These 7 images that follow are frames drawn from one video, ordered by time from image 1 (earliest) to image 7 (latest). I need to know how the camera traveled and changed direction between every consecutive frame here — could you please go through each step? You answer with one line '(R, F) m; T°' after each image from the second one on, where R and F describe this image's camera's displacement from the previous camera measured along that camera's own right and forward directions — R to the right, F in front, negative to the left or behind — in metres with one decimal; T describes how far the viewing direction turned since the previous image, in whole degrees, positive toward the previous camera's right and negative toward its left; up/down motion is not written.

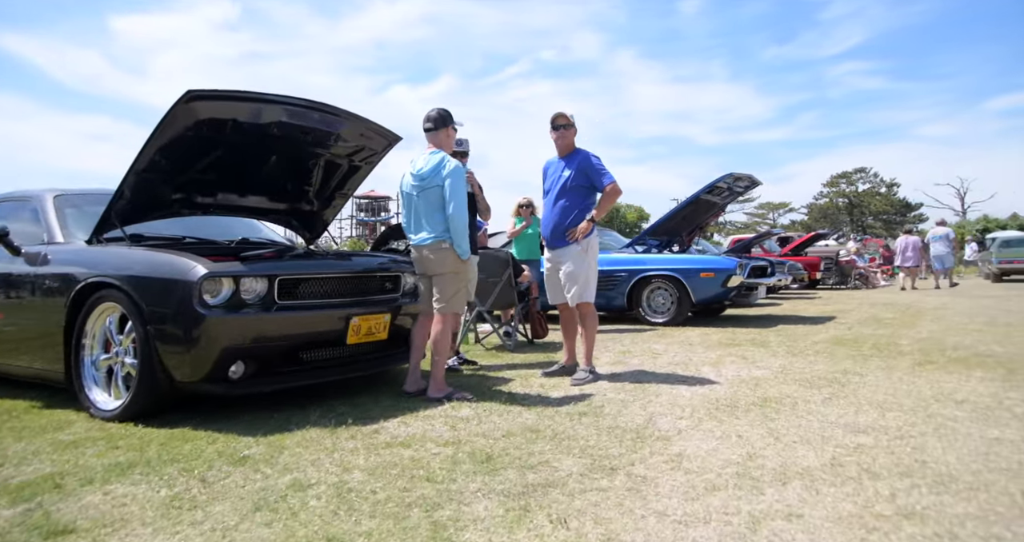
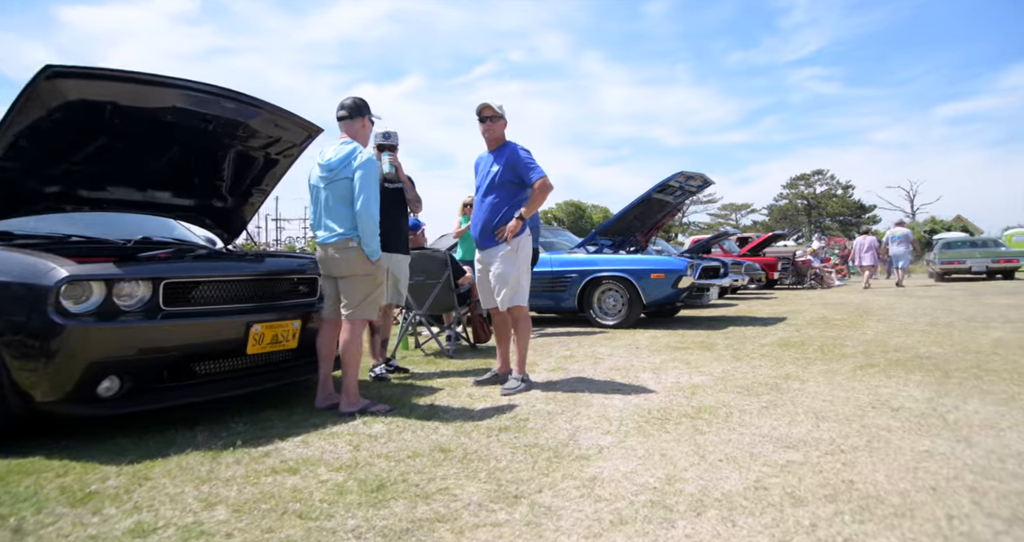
(+0.3, +0.2) m; +3°
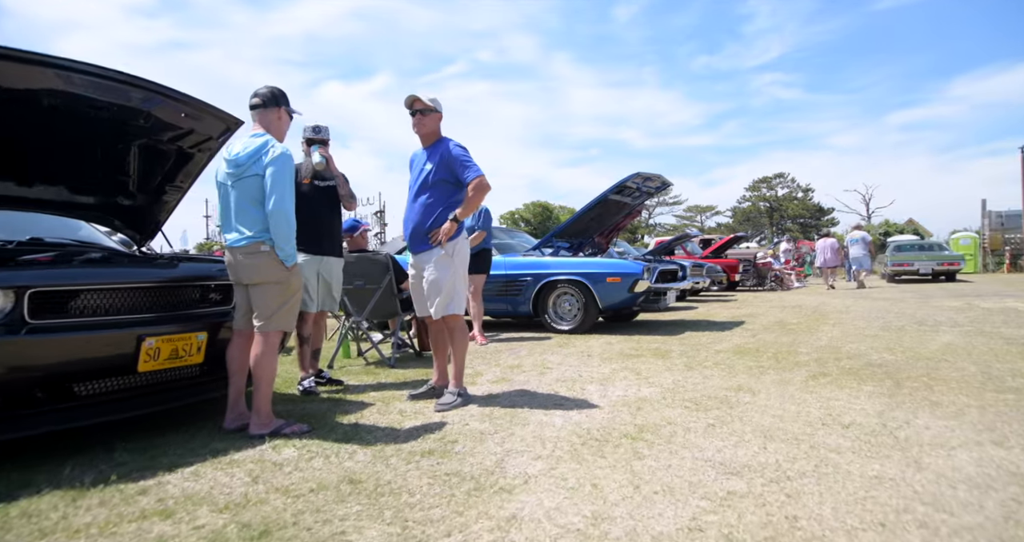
(+0.2, +0.3) m; +3°
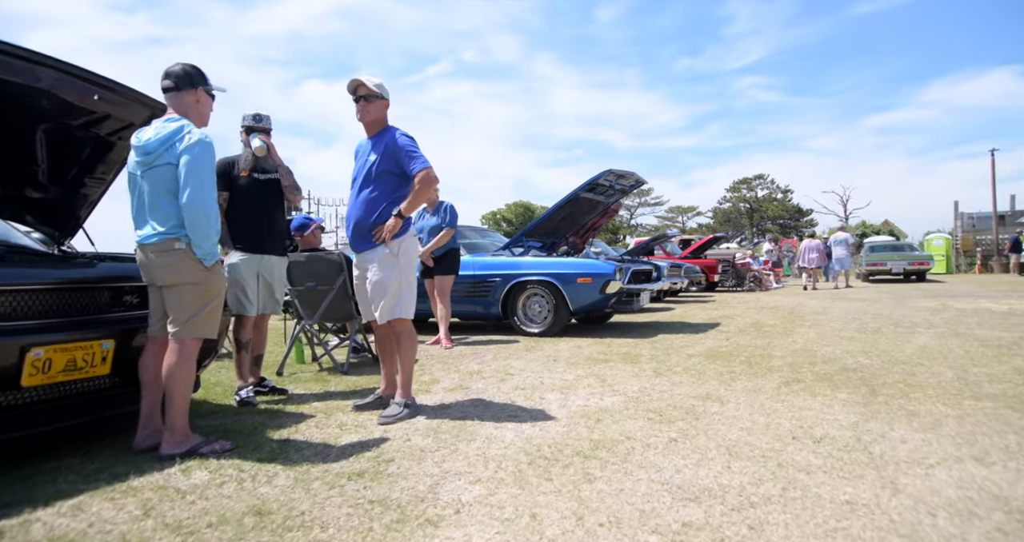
(+0.2, +0.3) m; +2°
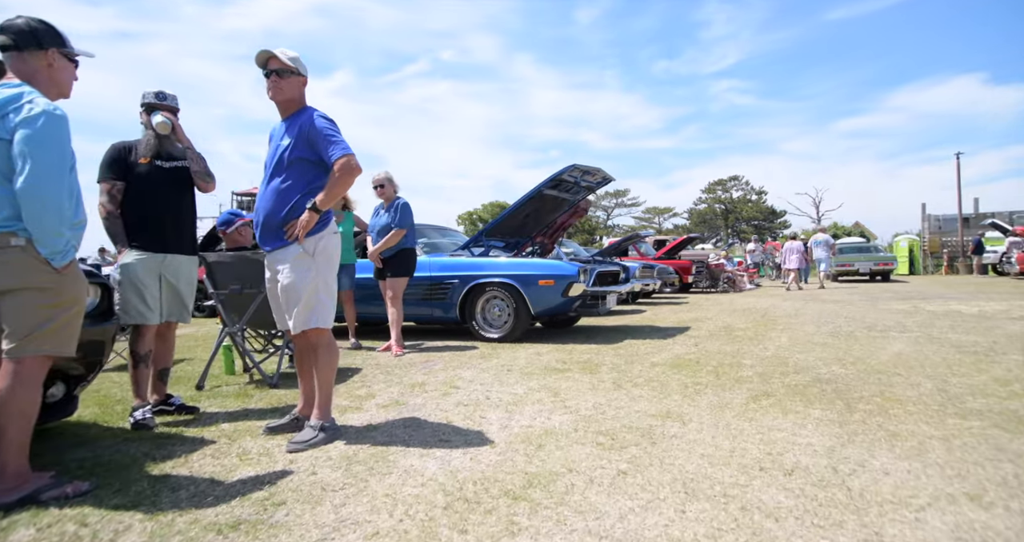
(+0.2, +0.4) m; +2°
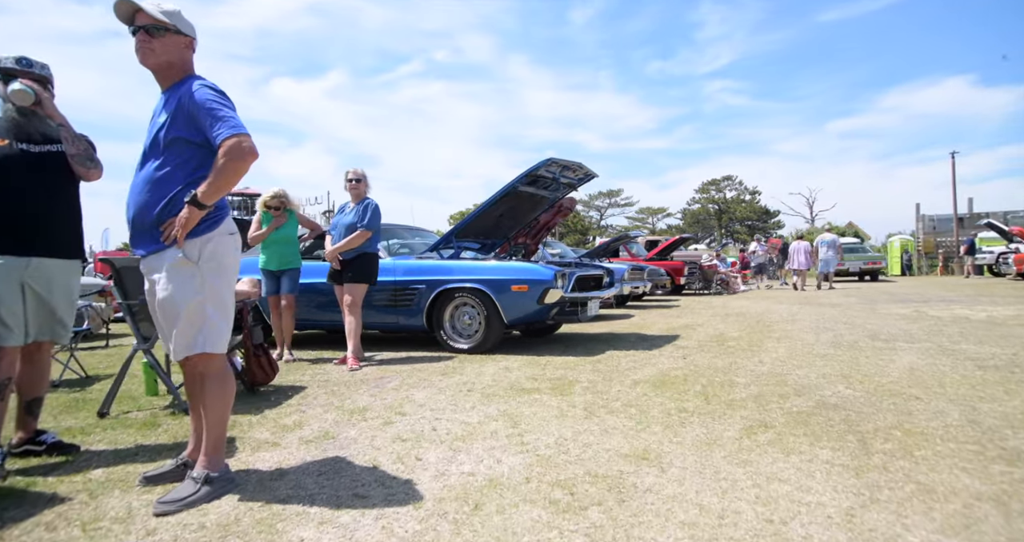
(+0.2, +0.6) m; +1°
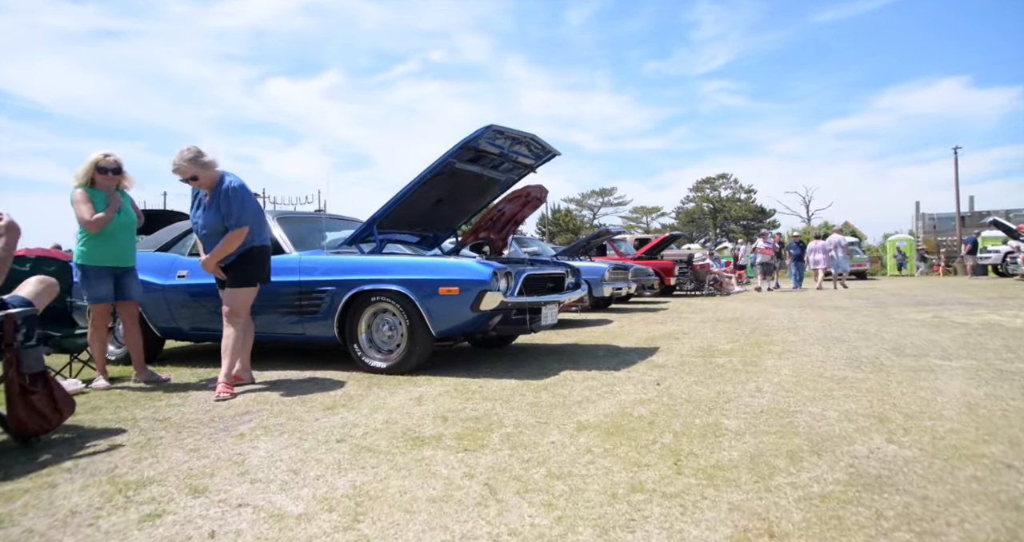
(+0.5, +1.3) m; 0°
